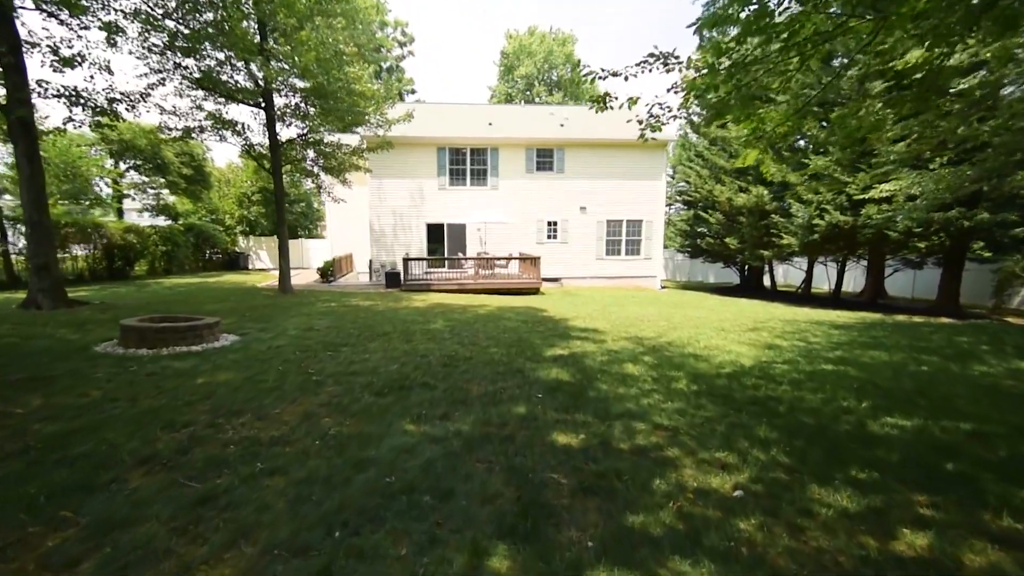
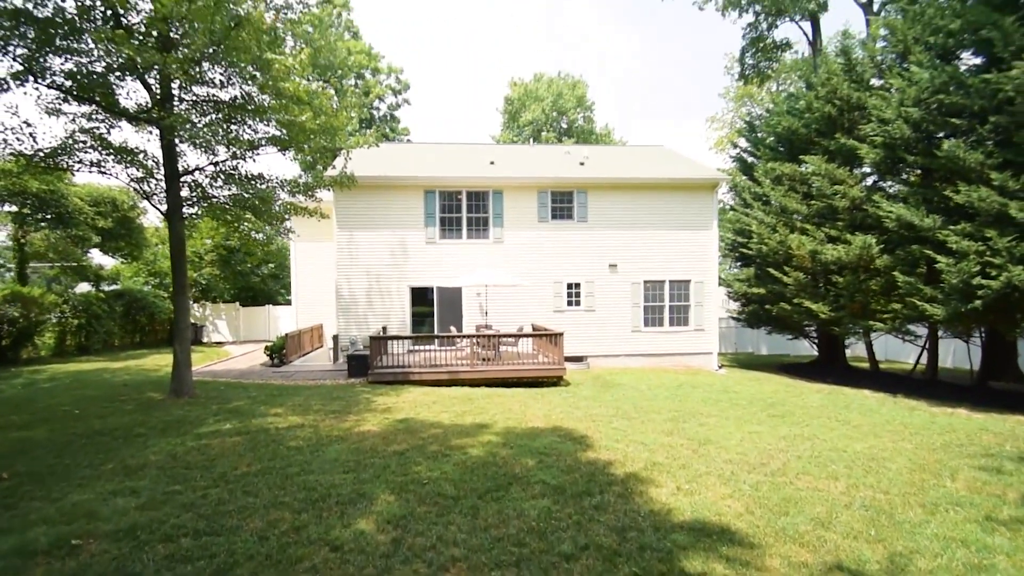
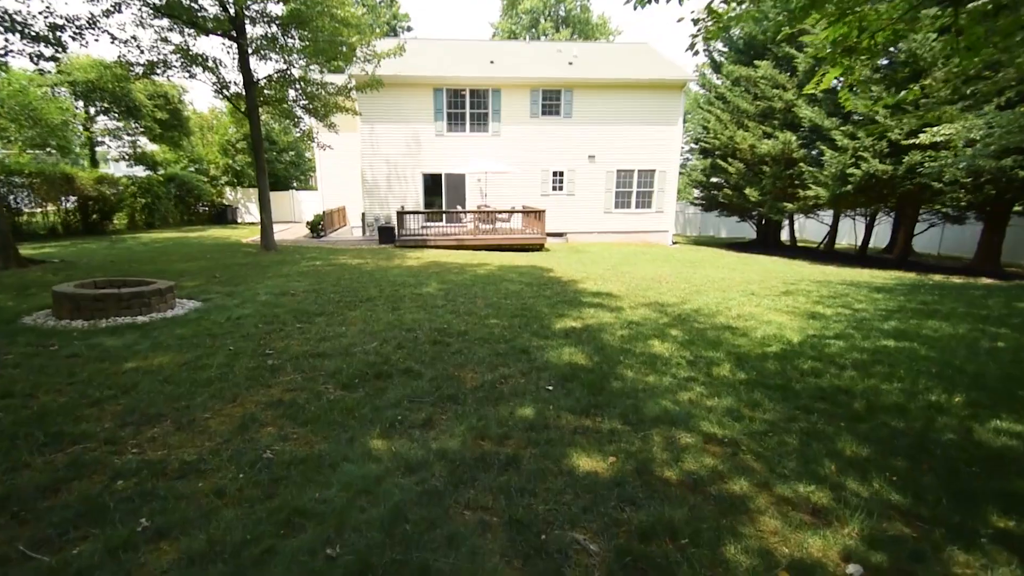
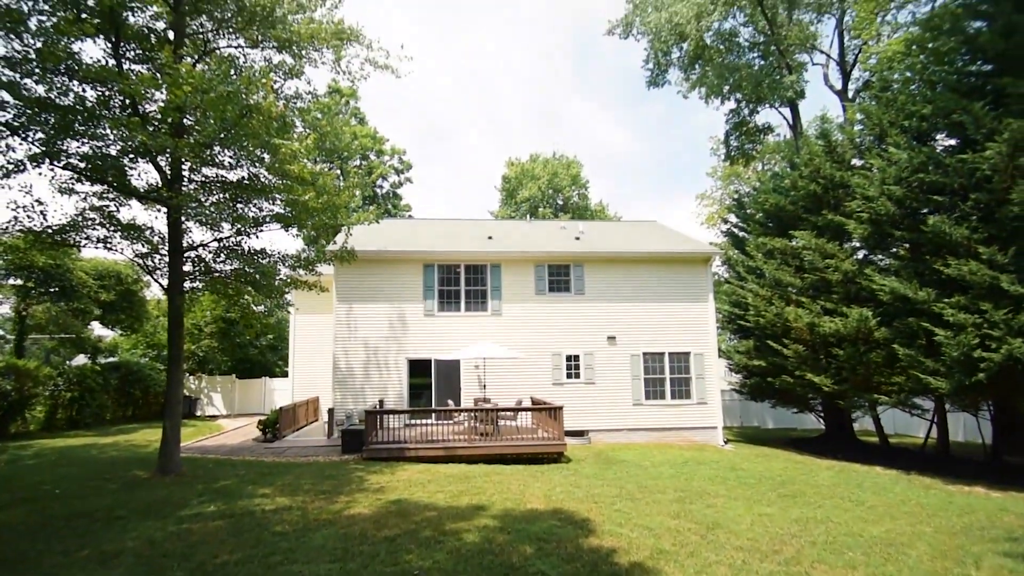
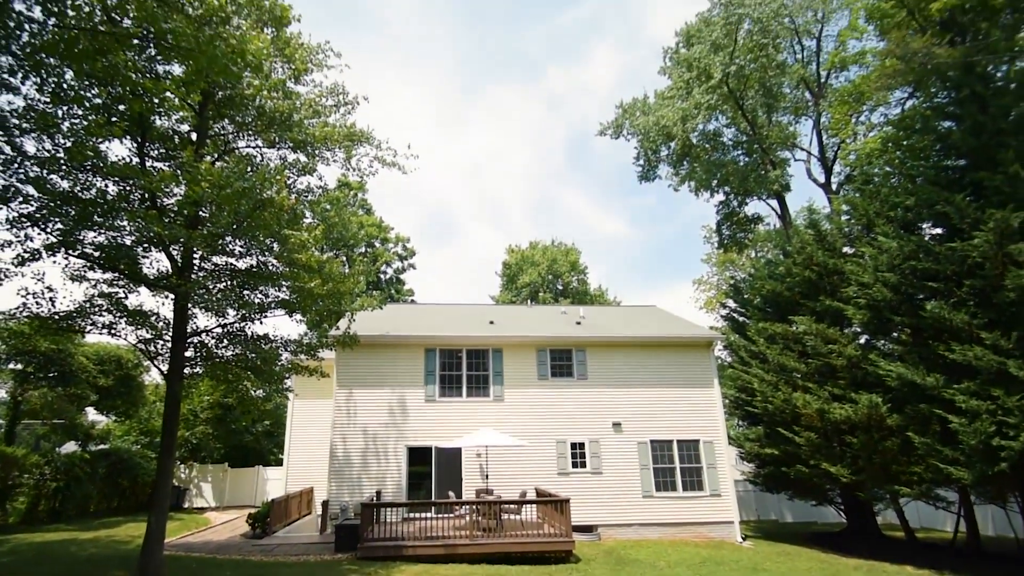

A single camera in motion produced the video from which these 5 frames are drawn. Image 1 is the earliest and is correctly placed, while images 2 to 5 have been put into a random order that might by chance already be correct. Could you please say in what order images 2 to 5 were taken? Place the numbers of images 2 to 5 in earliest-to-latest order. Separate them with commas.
3, 2, 4, 5
